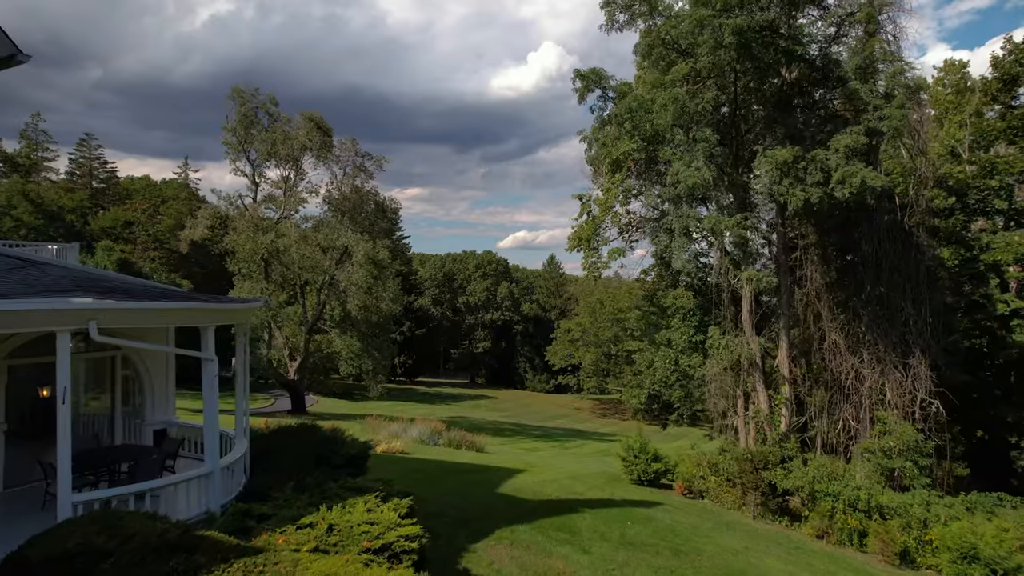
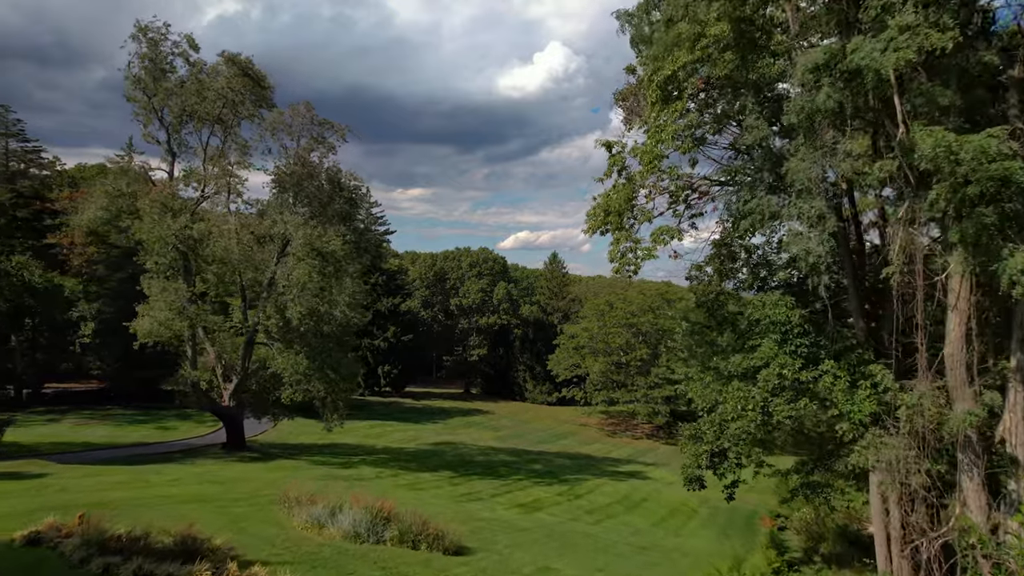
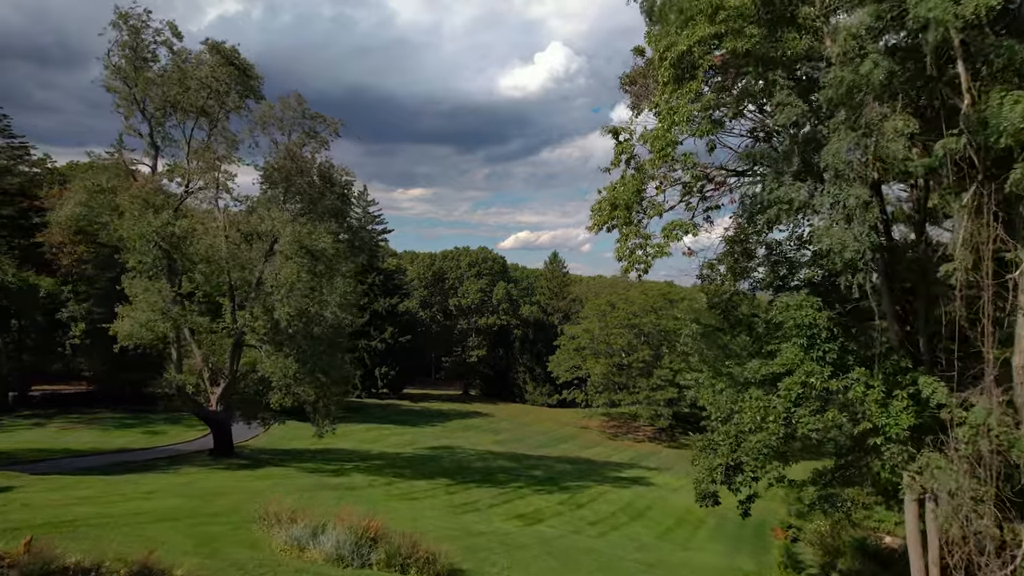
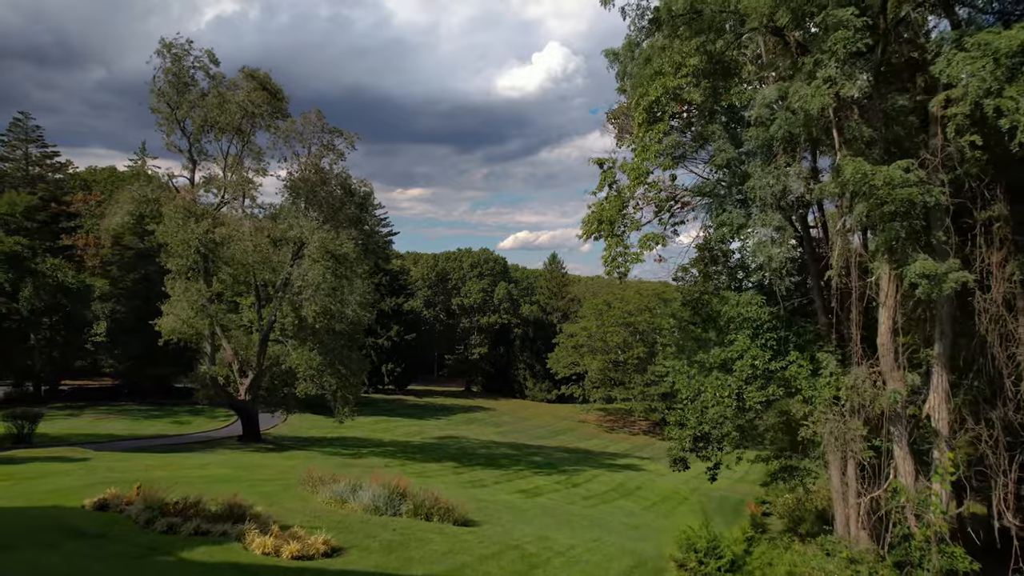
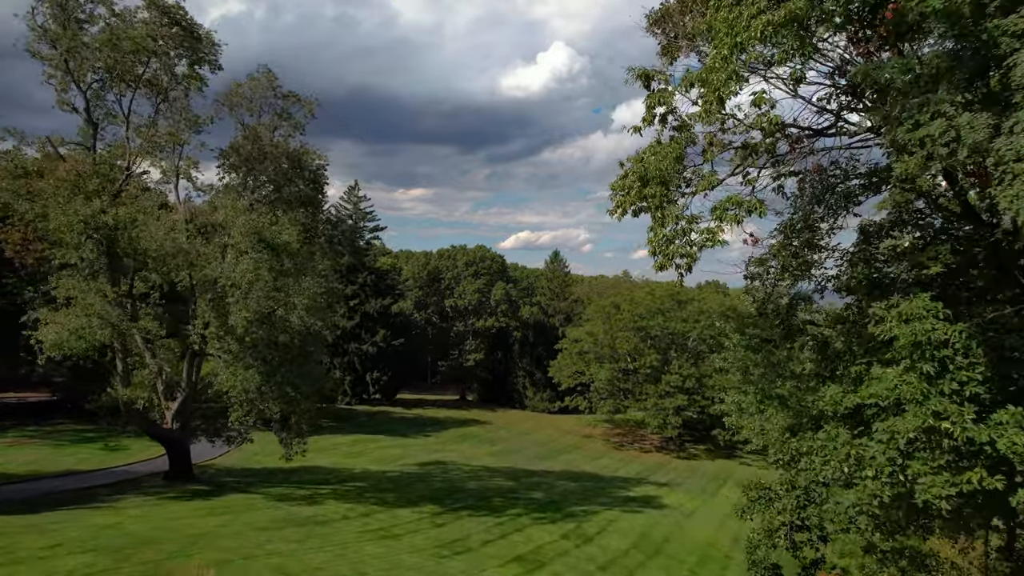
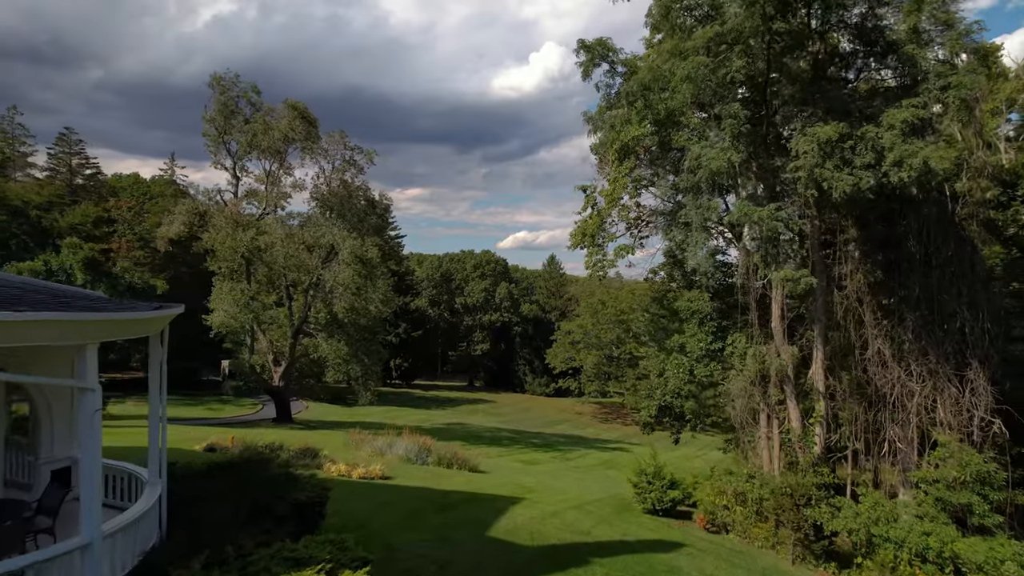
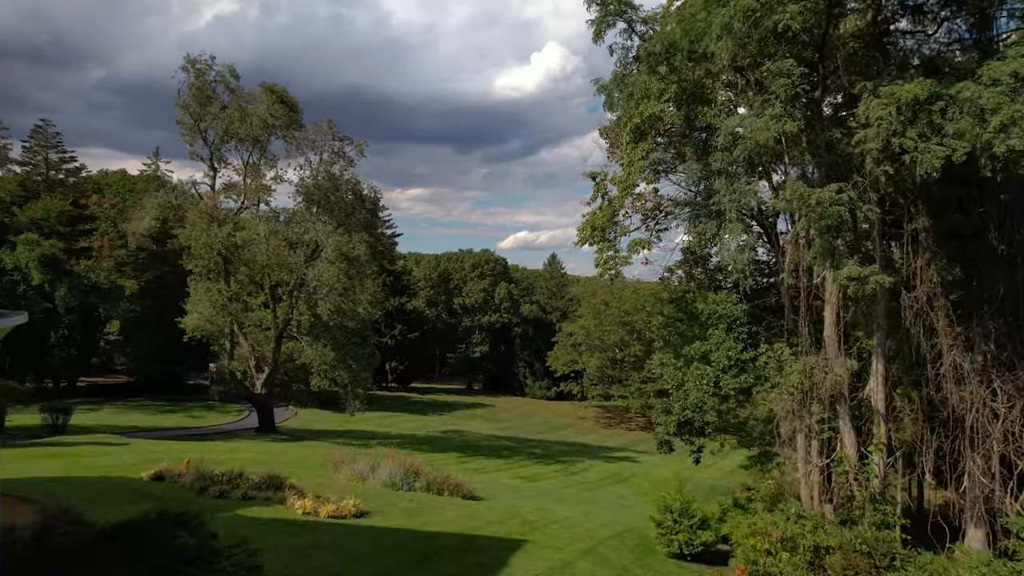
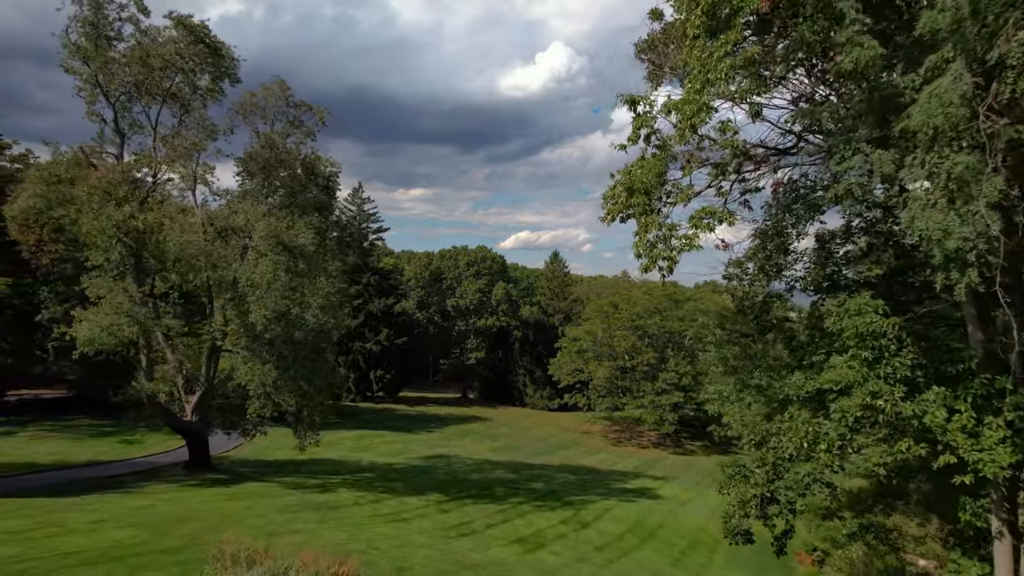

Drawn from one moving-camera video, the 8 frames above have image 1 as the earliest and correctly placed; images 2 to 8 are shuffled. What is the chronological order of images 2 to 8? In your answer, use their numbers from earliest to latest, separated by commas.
6, 7, 4, 2, 3, 8, 5
